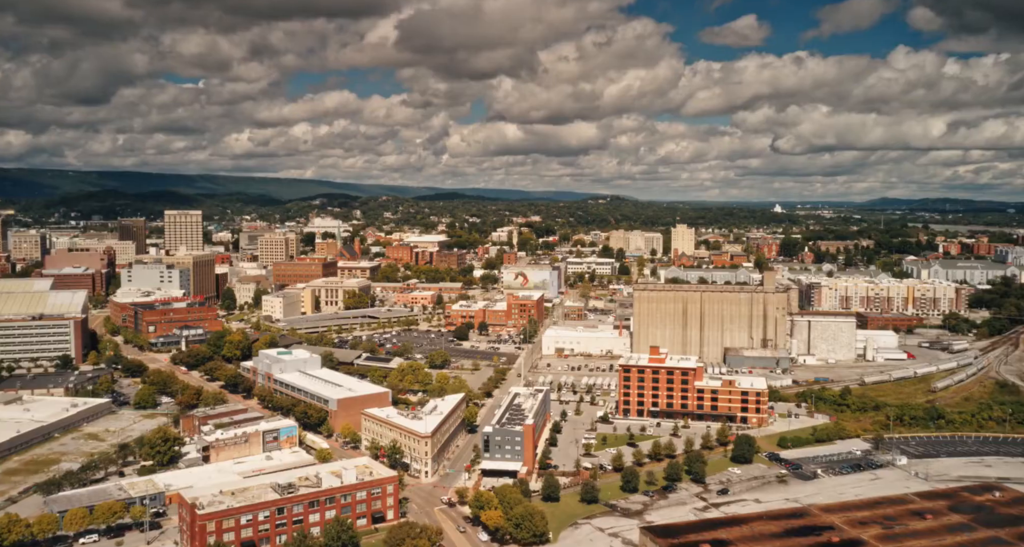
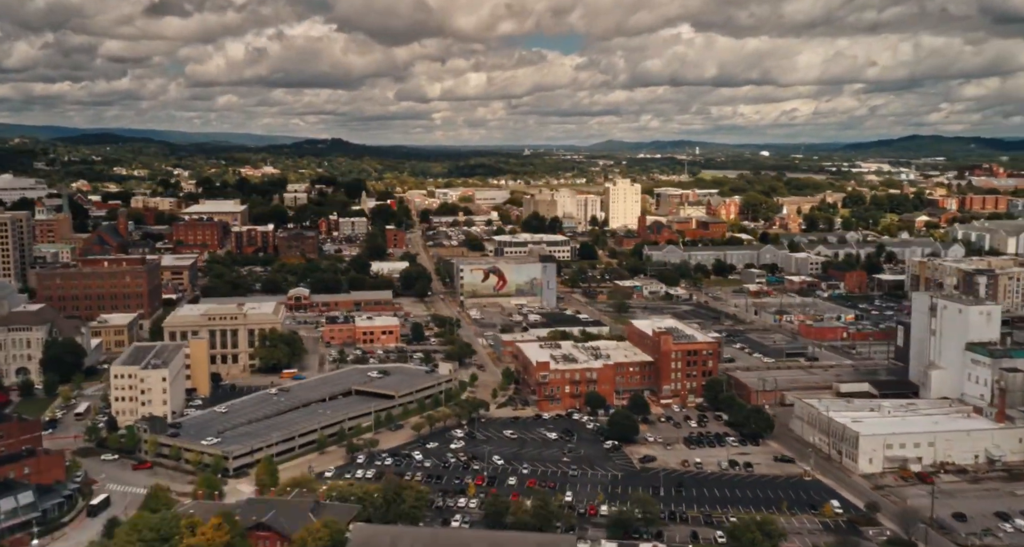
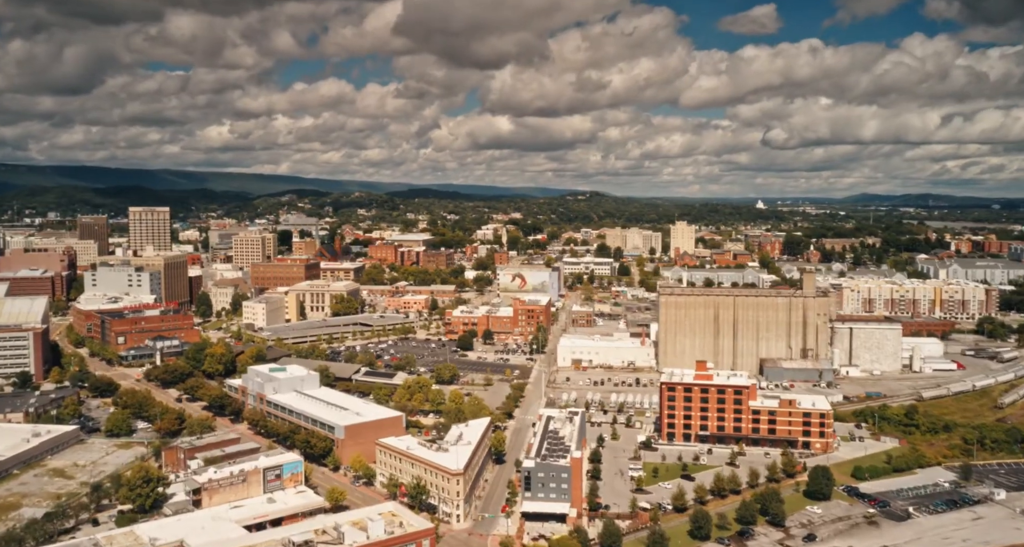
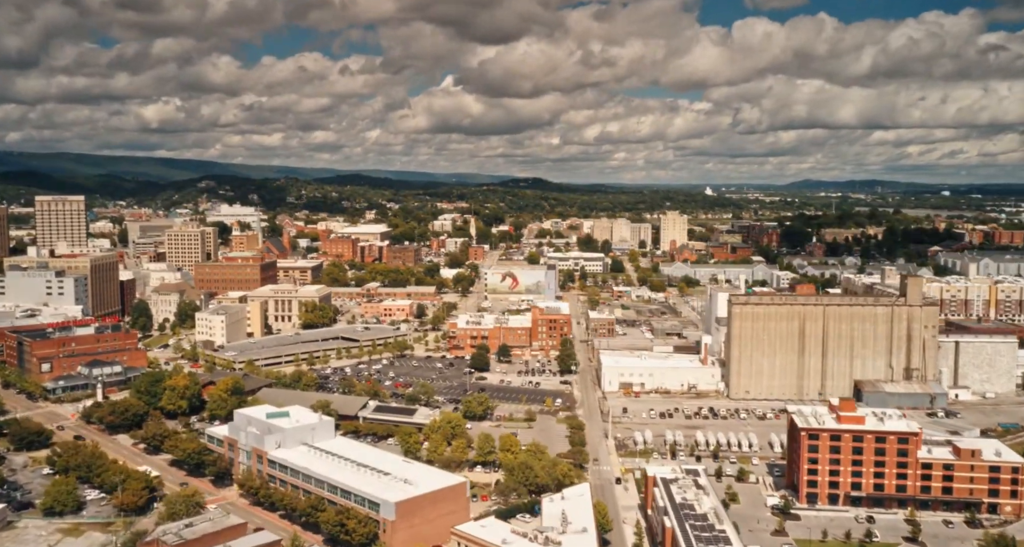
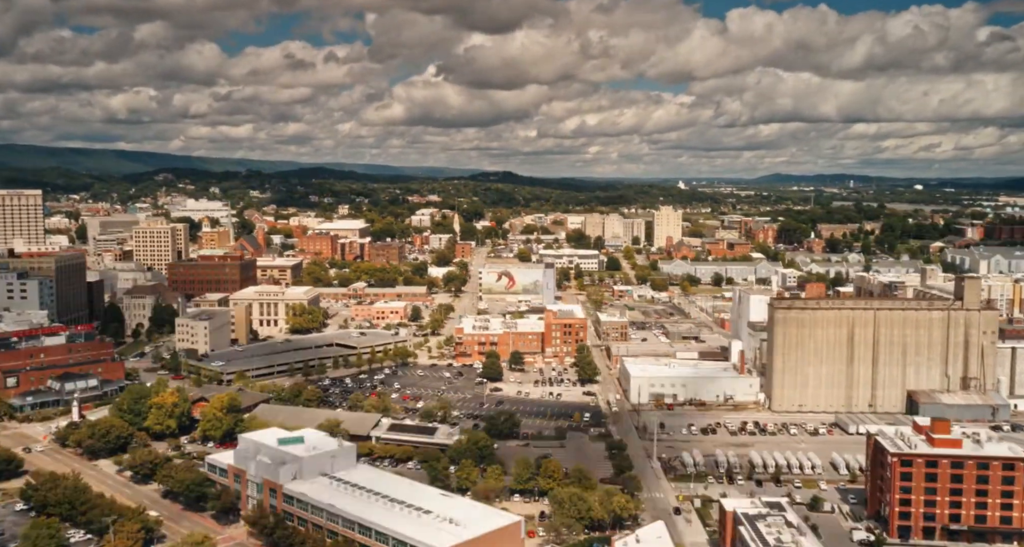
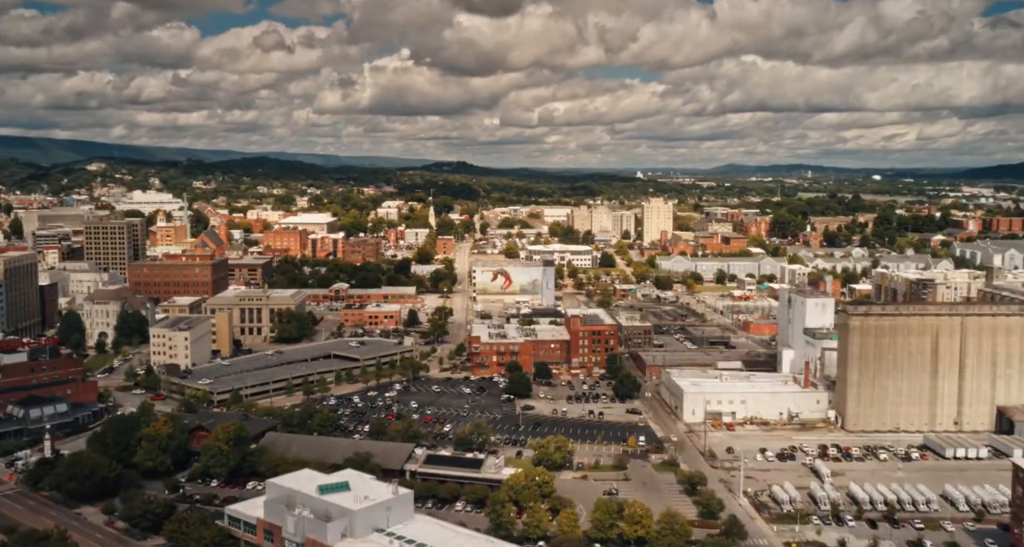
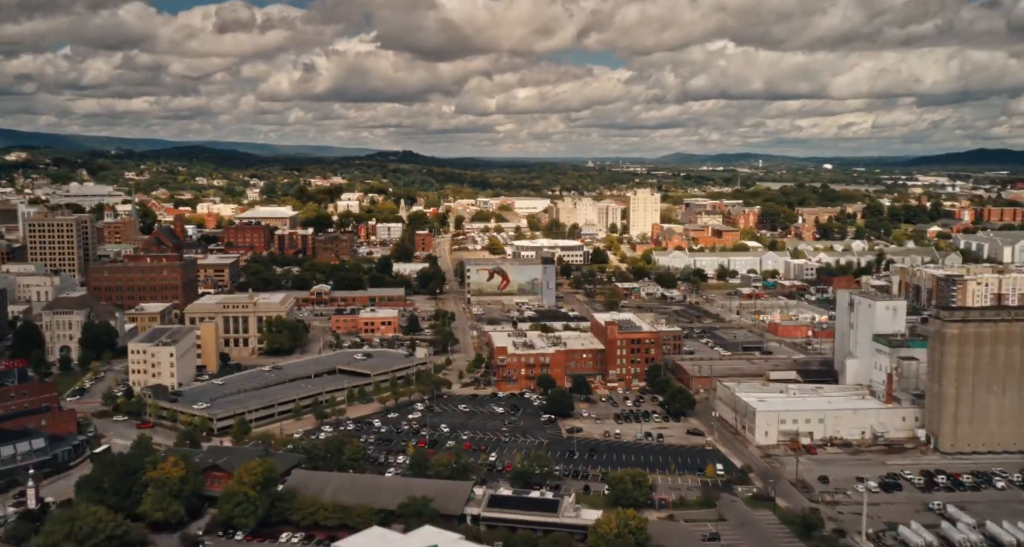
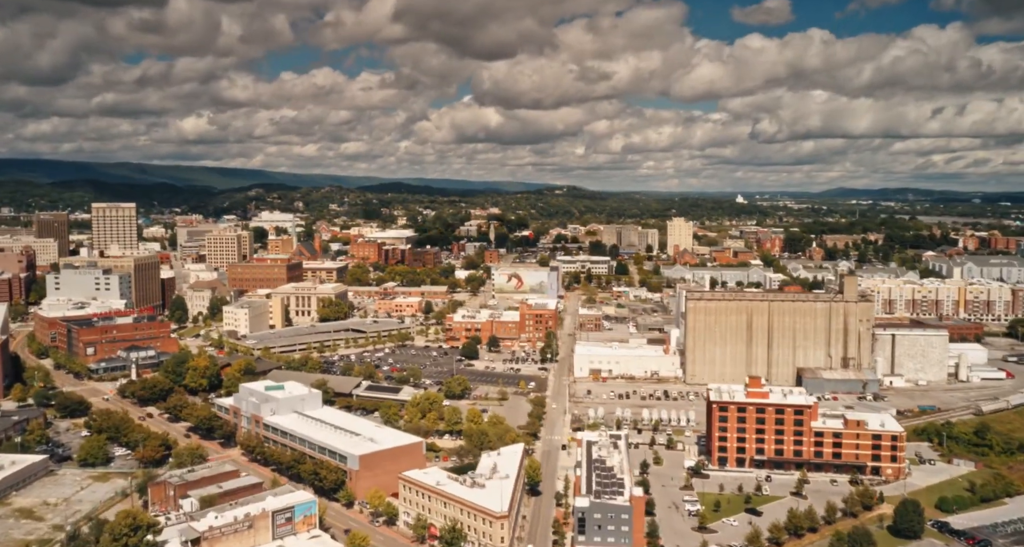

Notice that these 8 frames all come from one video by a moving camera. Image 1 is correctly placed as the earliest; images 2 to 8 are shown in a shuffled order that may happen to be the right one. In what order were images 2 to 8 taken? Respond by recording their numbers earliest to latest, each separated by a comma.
3, 8, 4, 5, 6, 7, 2
